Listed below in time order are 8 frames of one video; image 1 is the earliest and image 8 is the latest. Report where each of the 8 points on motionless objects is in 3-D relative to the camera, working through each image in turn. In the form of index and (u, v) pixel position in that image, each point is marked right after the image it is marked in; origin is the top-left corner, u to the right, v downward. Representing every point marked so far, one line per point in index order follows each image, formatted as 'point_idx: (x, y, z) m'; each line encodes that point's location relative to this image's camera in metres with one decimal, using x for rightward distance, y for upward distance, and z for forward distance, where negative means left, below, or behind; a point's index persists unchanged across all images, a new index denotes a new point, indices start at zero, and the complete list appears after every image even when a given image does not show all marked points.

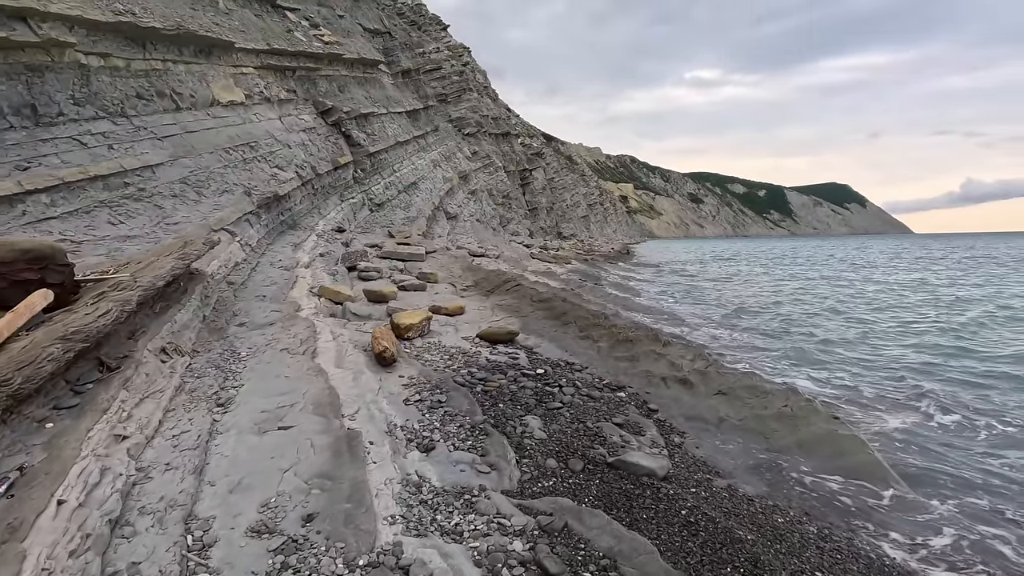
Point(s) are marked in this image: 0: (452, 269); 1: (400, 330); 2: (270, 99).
0: (-1.3, +0.4, +10.8) m
1: (-1.3, -0.5, +6.0) m
2: (-6.1, +4.8, +13.5) m
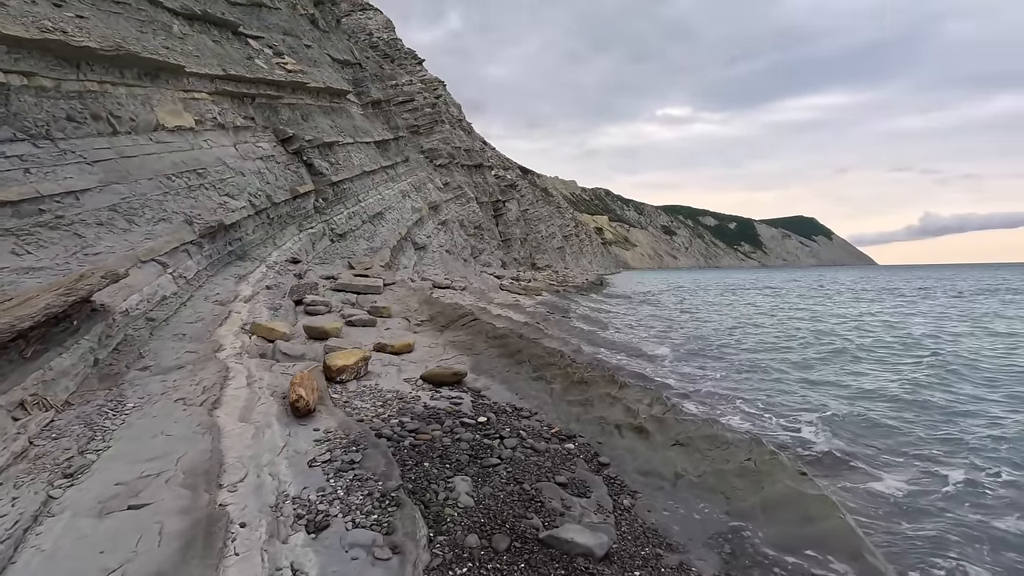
0: (-2.0, -0.3, +10.3) m
1: (-1.9, -0.9, +5.4) m
2: (-7.0, +4.0, +13.0) m
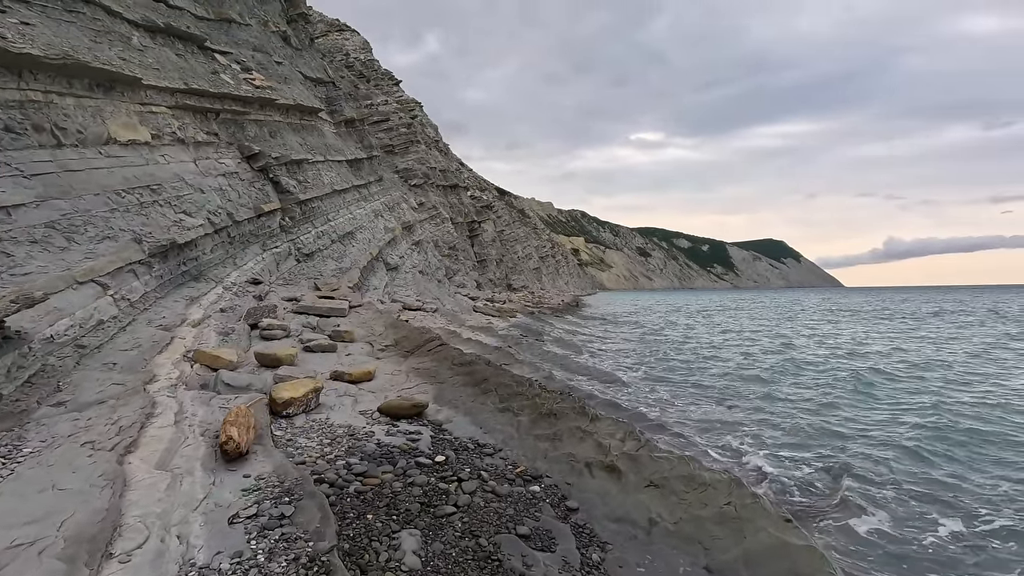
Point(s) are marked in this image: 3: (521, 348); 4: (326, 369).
0: (-2.6, -0.7, +9.8) m
1: (-2.2, -1.1, +5.0) m
2: (-7.6, +3.5, +12.5) m
3: (+0.2, -1.5, +13.2) m
4: (-2.4, -1.1, +6.9) m
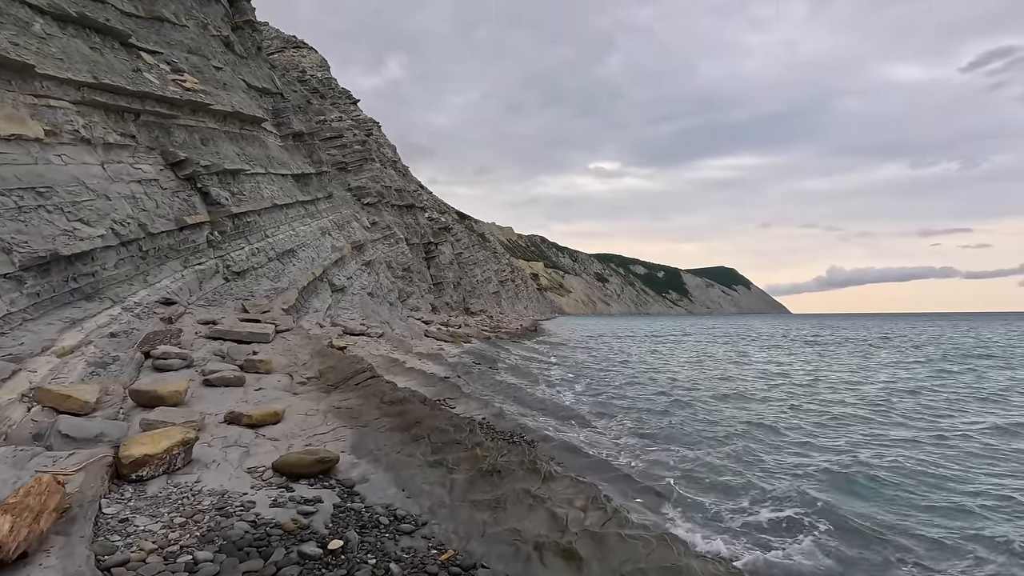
0: (-3.4, -1.0, +8.5) m
1: (-2.7, -1.2, +3.7) m
2: (-8.7, +3.0, +11.0) m
3: (-0.9, -2.1, +12.0) m
4: (-3.1, -1.3, +5.6) m
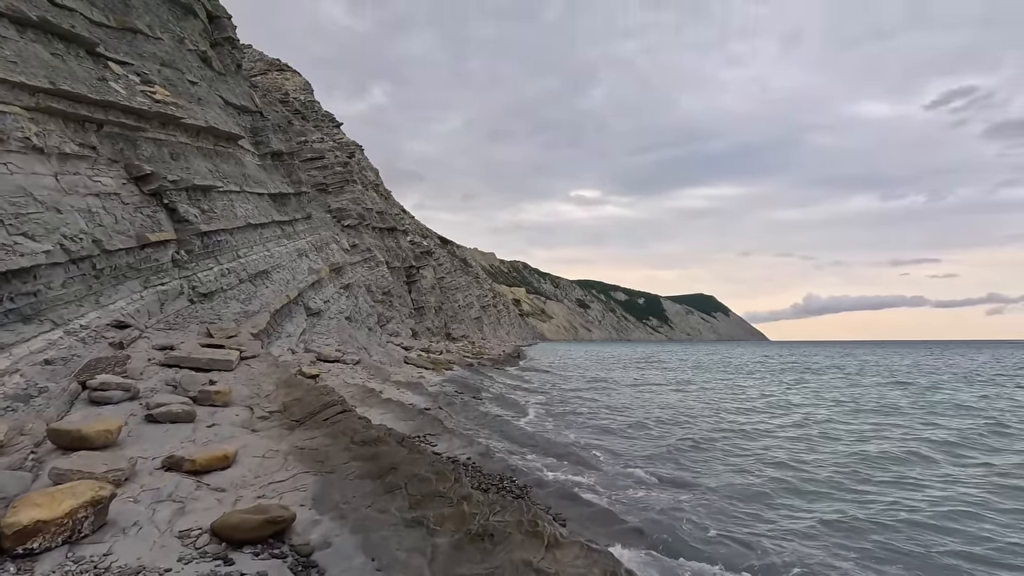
0: (-3.6, -1.4, +7.7) m
1: (-2.7, -1.3, +2.9) m
2: (-8.9, +2.6, +10.1) m
3: (-1.2, -2.6, +11.2) m
4: (-3.1, -1.5, +4.8) m
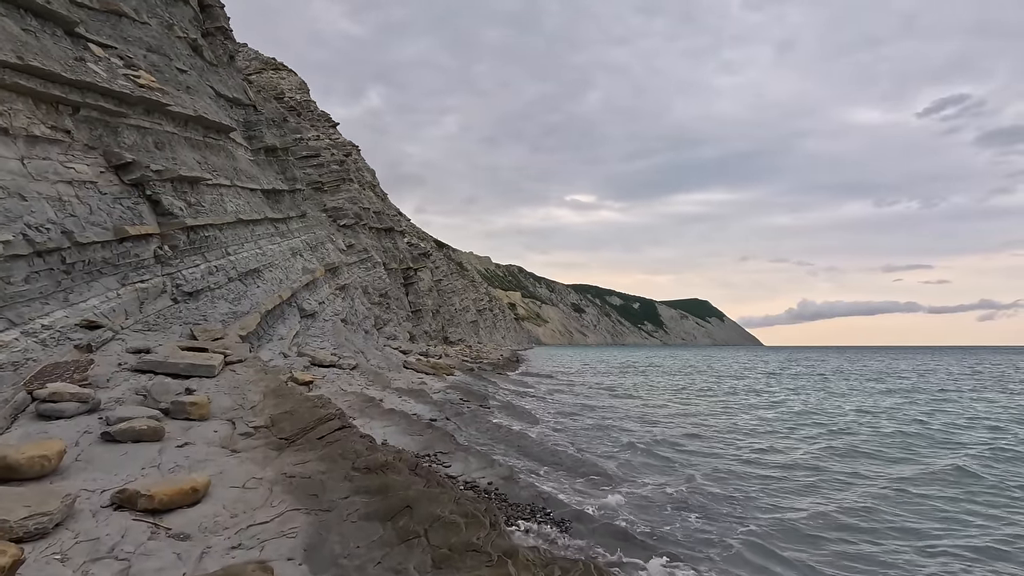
0: (-3.3, -1.3, +6.7) m
1: (-2.4, -1.2, +1.9) m
2: (-8.6, +2.7, +9.1) m
3: (-1.0, -2.5, +10.2) m
4: (-2.8, -1.4, +3.8) m
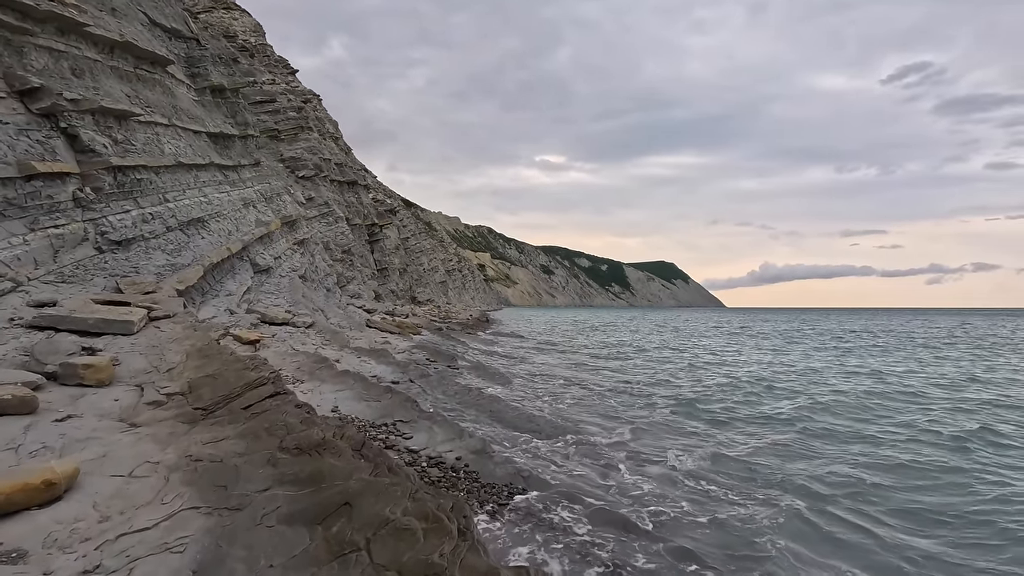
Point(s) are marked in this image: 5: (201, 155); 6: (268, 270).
0: (-3.6, -0.7, +5.6) m
1: (-2.4, -0.9, +0.9) m
2: (-9.0, +3.5, +7.4) m
3: (-1.5, -1.7, +9.3) m
4: (-3.0, -1.0, +2.7) m
5: (-10.0, +4.3, +17.3) m
6: (-8.1, +0.6, +17.7) m
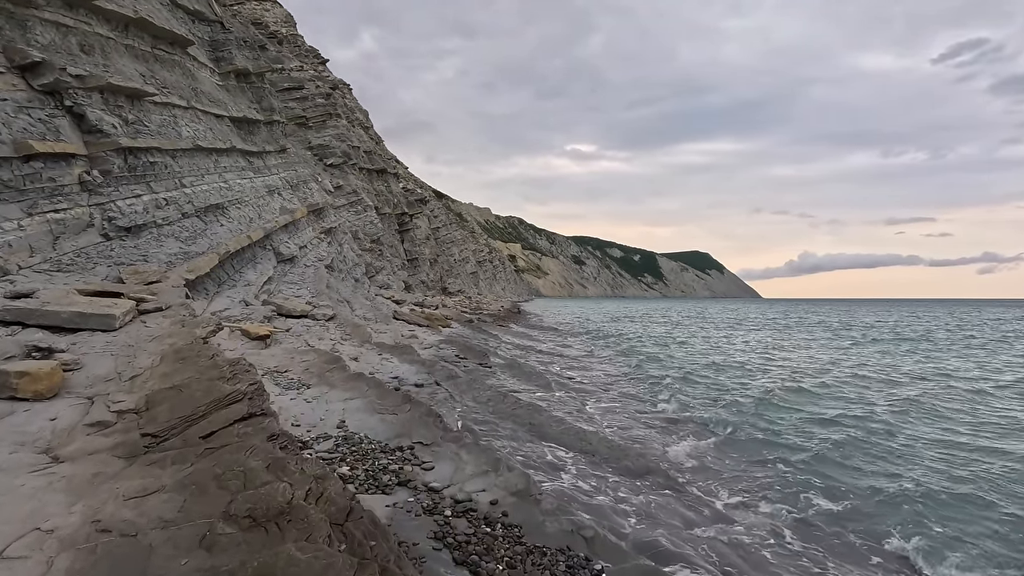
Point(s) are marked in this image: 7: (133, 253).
0: (-3.2, -0.6, +4.6) m
1: (-2.3, -0.9, -0.2) m
2: (-8.5, +3.7, +6.7) m
3: (-0.9, -1.5, +8.3) m
4: (-2.7, -0.9, +1.7) m
5: (-9.0, +4.6, +16.6) m
6: (-7.0, +0.9, +17.0) m
7: (-7.1, +0.6, +10.0) m
